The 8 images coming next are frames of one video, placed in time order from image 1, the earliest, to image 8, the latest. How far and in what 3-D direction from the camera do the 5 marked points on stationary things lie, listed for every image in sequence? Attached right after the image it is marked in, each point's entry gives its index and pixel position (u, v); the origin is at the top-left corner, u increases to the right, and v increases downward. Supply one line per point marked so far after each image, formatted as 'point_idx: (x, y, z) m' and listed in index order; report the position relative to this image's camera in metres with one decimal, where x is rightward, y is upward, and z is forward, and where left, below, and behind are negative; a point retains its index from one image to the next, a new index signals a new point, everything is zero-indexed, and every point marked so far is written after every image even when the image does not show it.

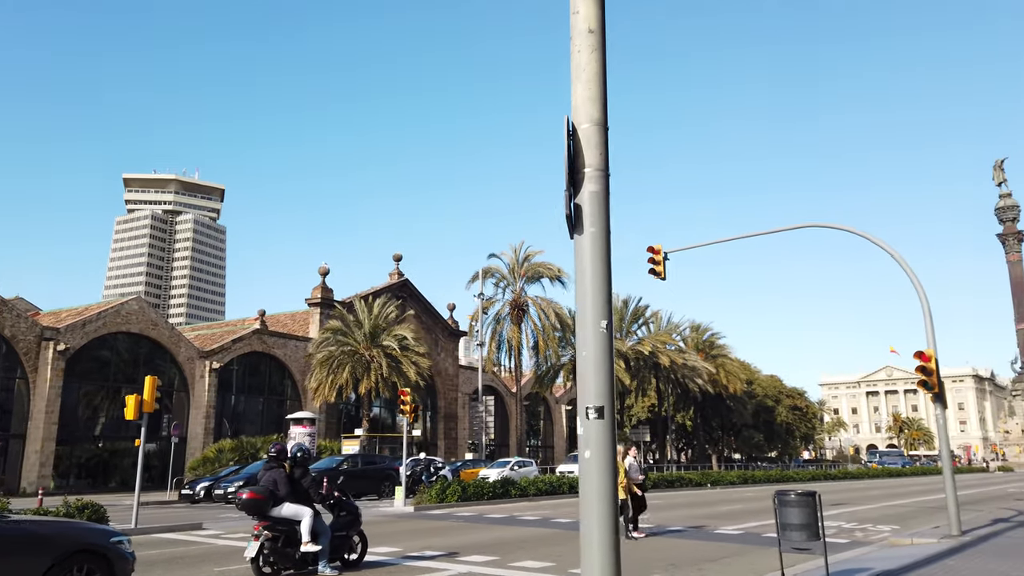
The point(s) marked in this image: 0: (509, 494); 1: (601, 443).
0: (-0.1, -5.4, +19.6) m
1: (+0.5, -0.8, +3.9) m
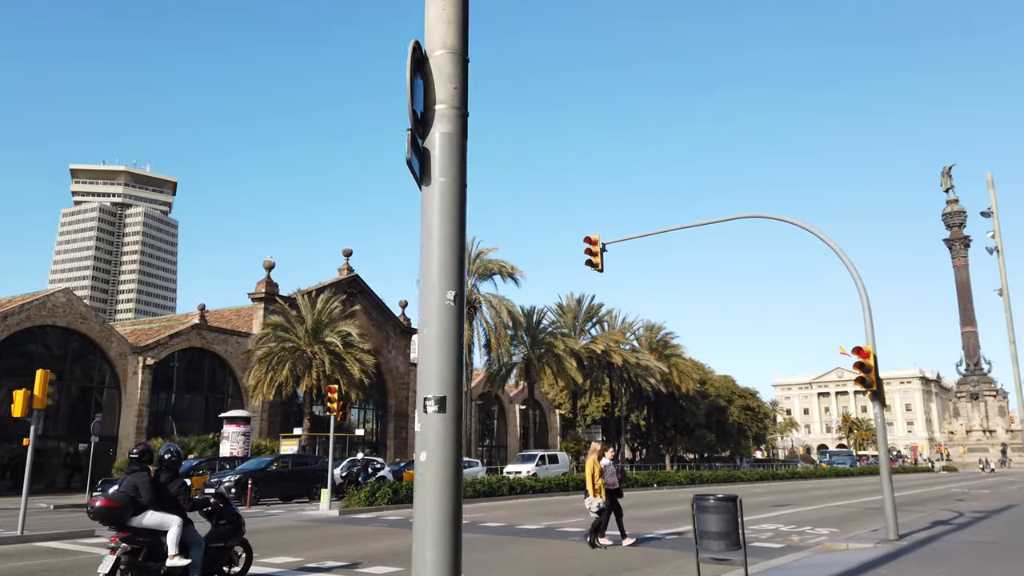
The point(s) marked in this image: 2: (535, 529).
0: (-1.7, -5.2, +18.8) m
1: (-0.3, -0.6, +3.1) m
2: (+0.4, -4.2, +13.2) m
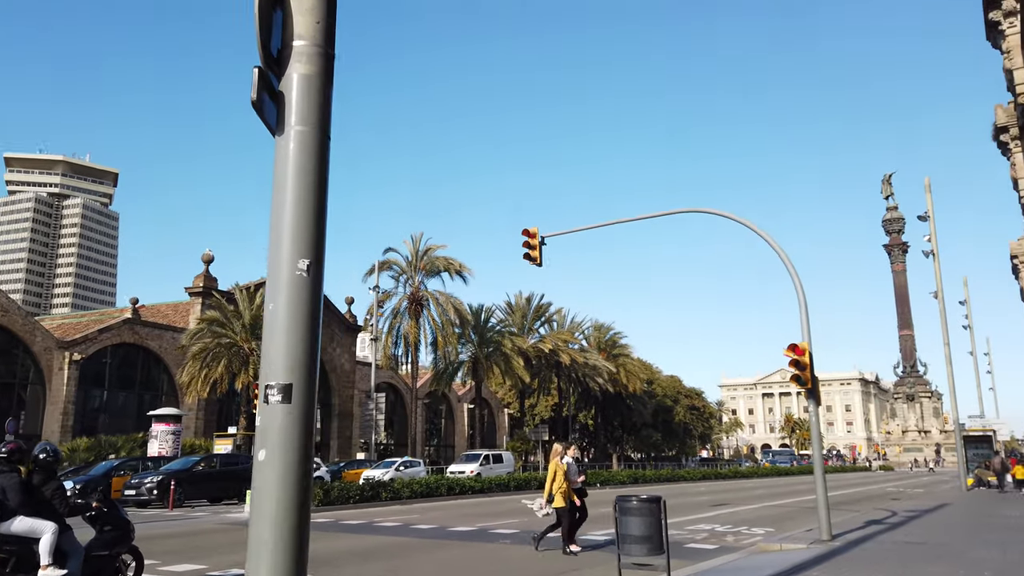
0: (-3.2, -5.0, +18.2) m
1: (-0.8, -0.5, +2.6) m
2: (-0.8, -4.1, +12.7) m
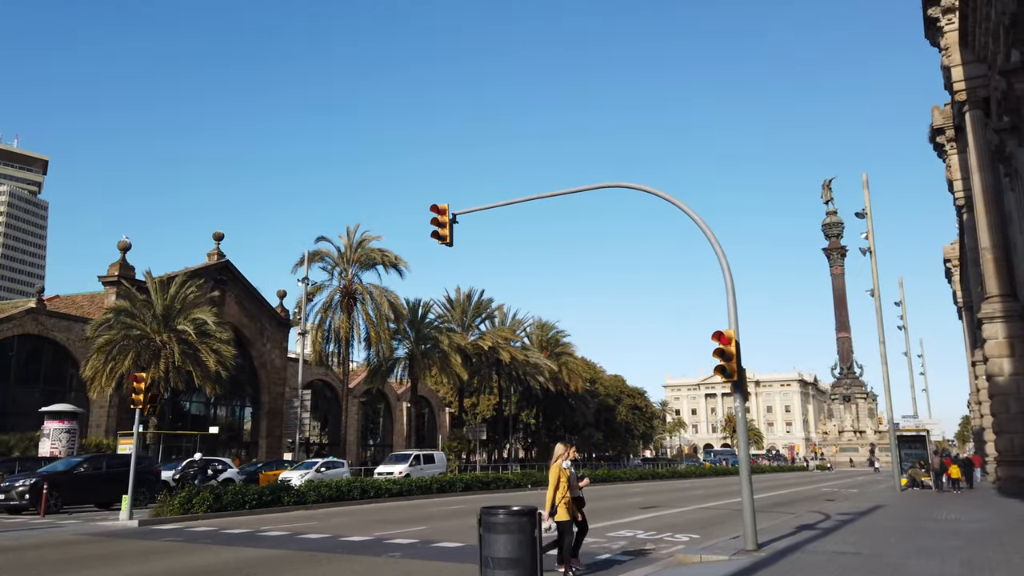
0: (-5.1, -4.7, +16.6) m
1: (-1.6, -0.2, +1.2) m
2: (-2.3, -3.8, +11.3) m
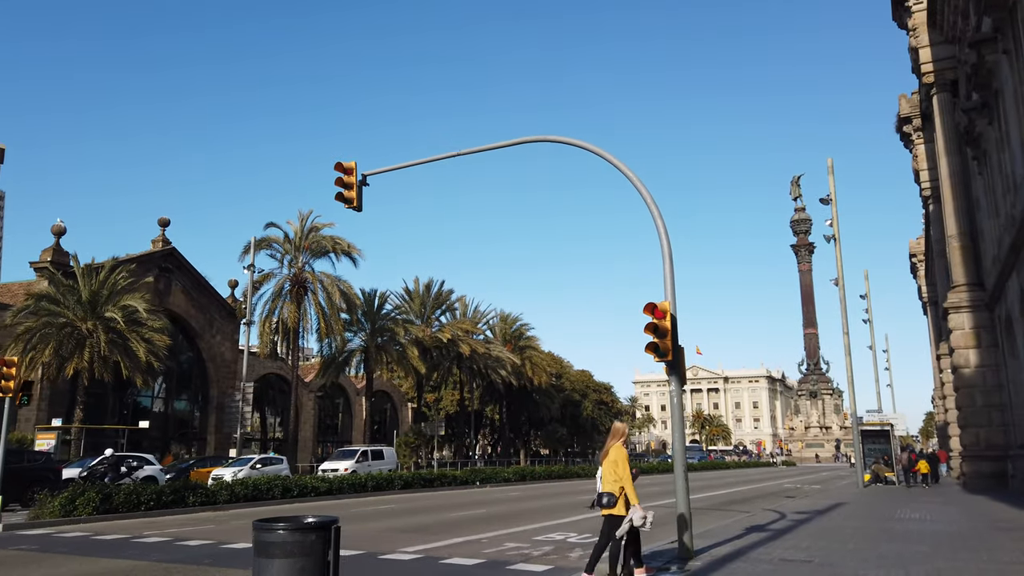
0: (-6.5, -4.2, +14.9) m
1: (-2.4, +0.1, -0.3) m
2: (-3.5, -3.4, +9.7) m
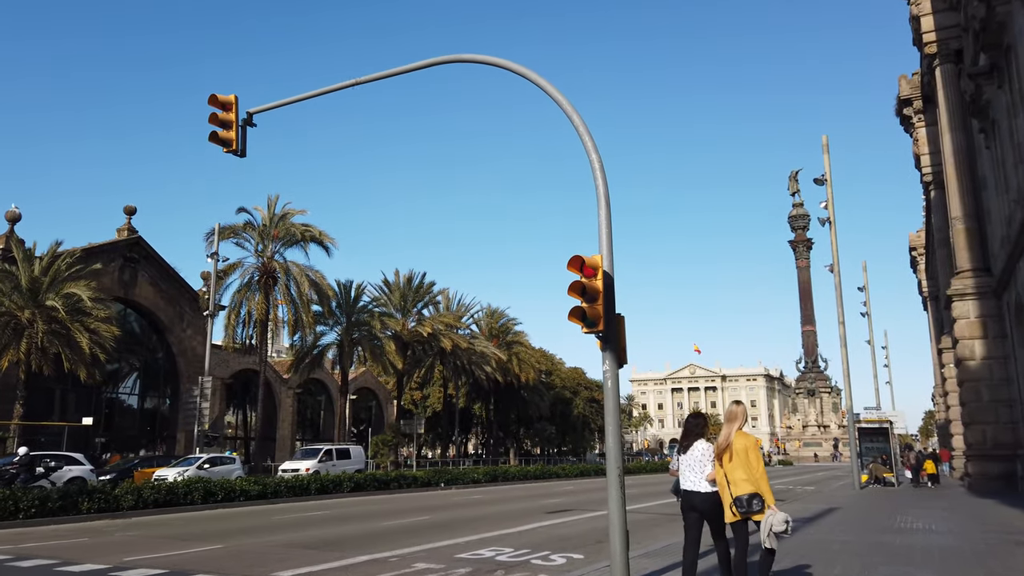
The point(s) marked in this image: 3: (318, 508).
0: (-7.5, -3.8, +13.0) m
1: (-3.4, +0.6, -2.3) m
2: (-4.5, -2.9, +7.8) m
3: (-4.0, -4.5, +15.5) m
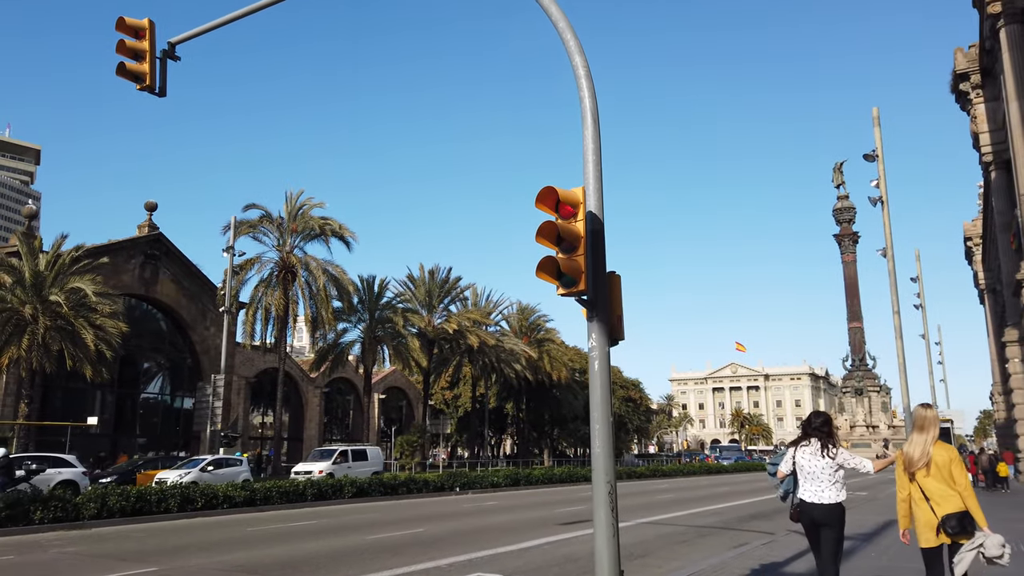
0: (-7.5, -3.5, +11.6) m
1: (-4.2, +0.9, -3.9) m
2: (-4.7, -2.6, +6.2) m
3: (-3.8, -4.2, +13.9) m
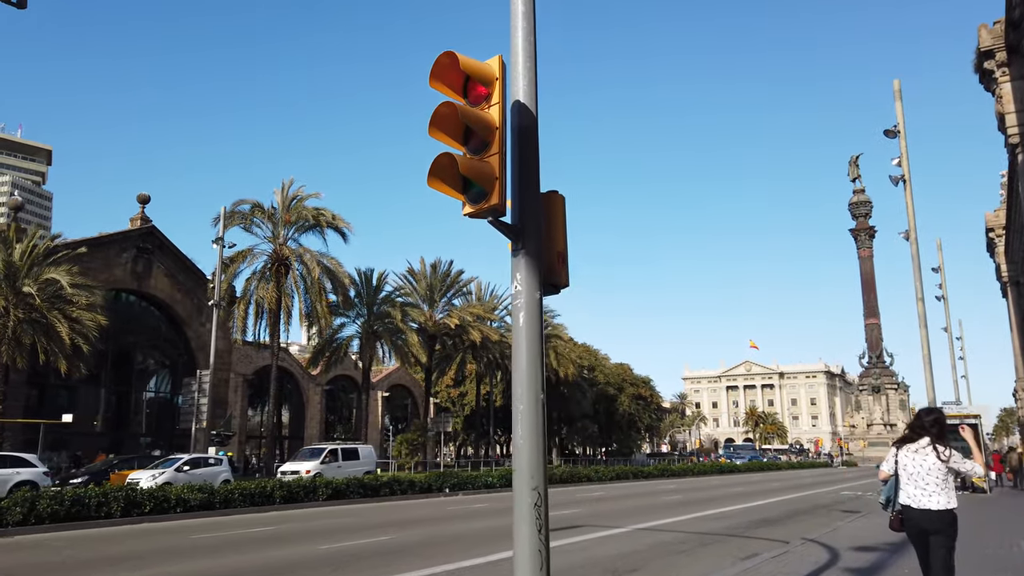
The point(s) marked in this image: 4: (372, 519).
0: (-7.8, -3.2, +10.2) m
1: (-4.8, +1.2, -5.3) m
2: (-5.2, -2.3, +4.8) m
3: (-4.1, -3.9, +12.5) m
4: (-2.5, -4.2, +13.6) m
